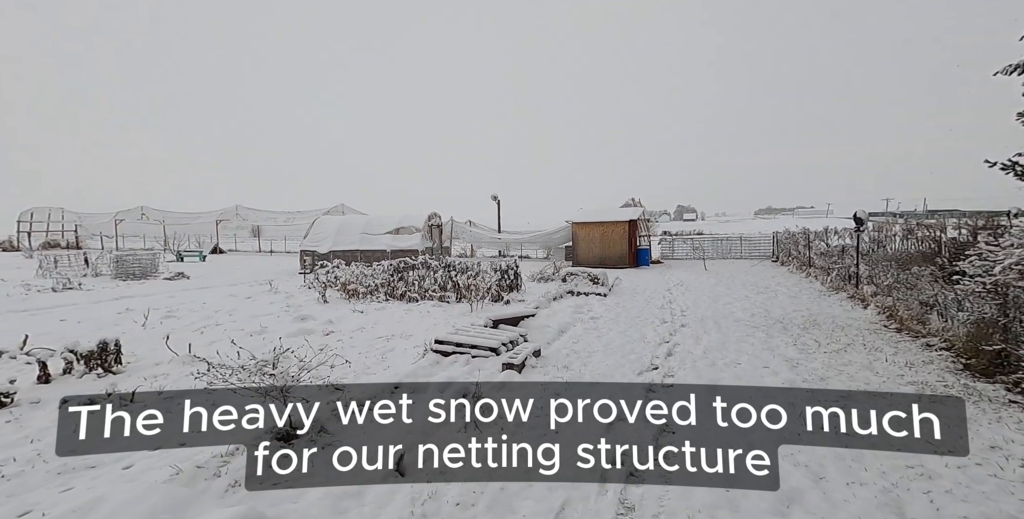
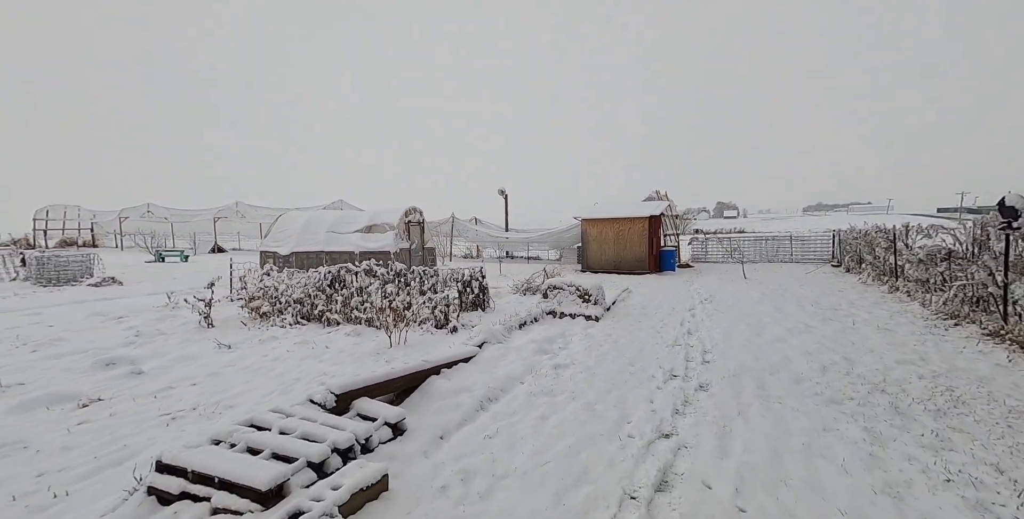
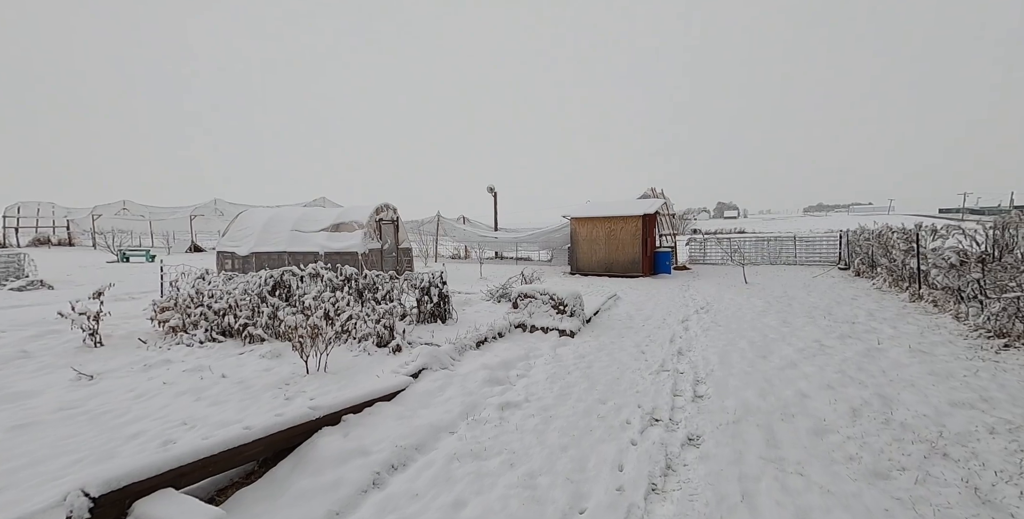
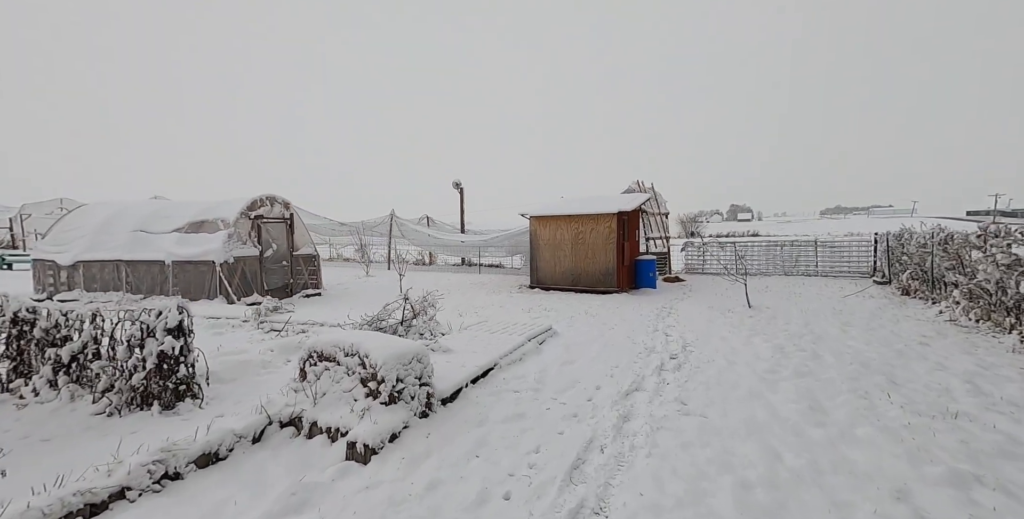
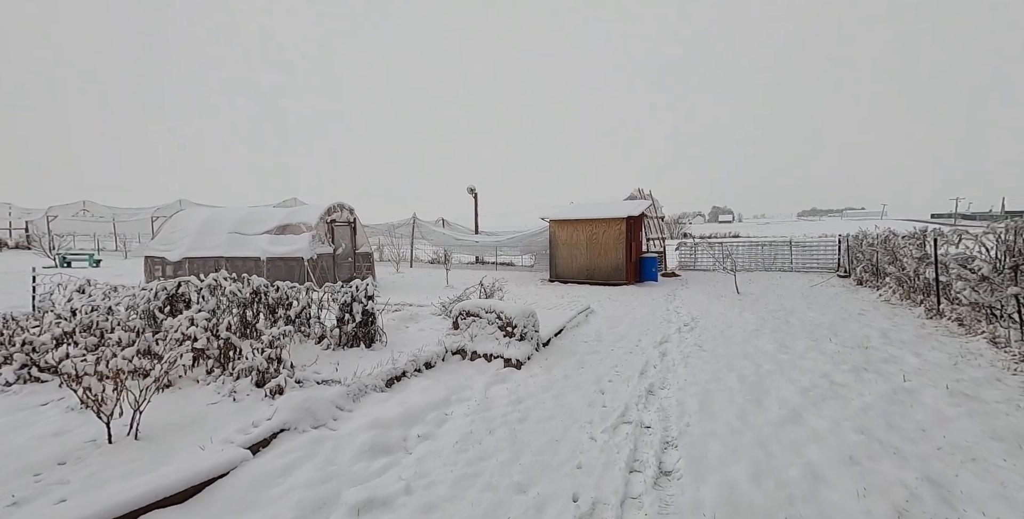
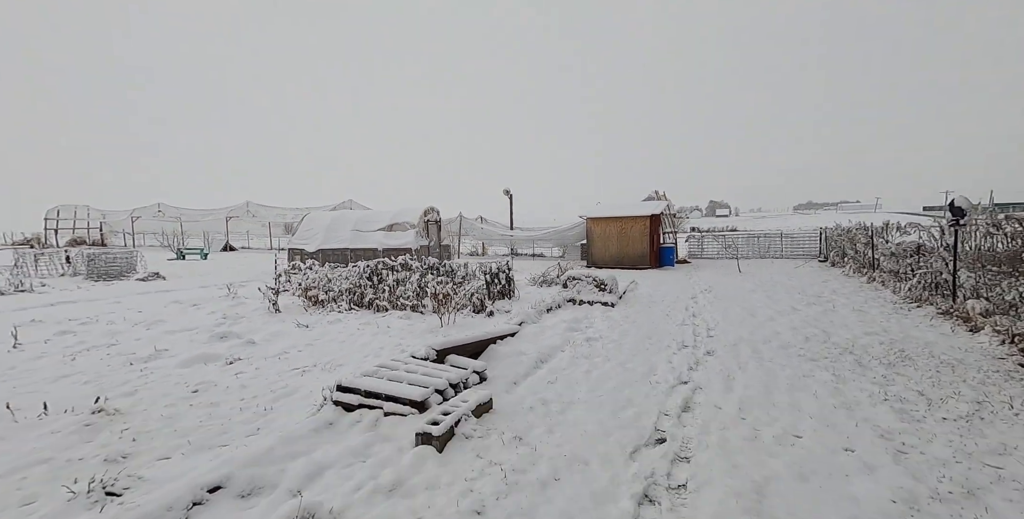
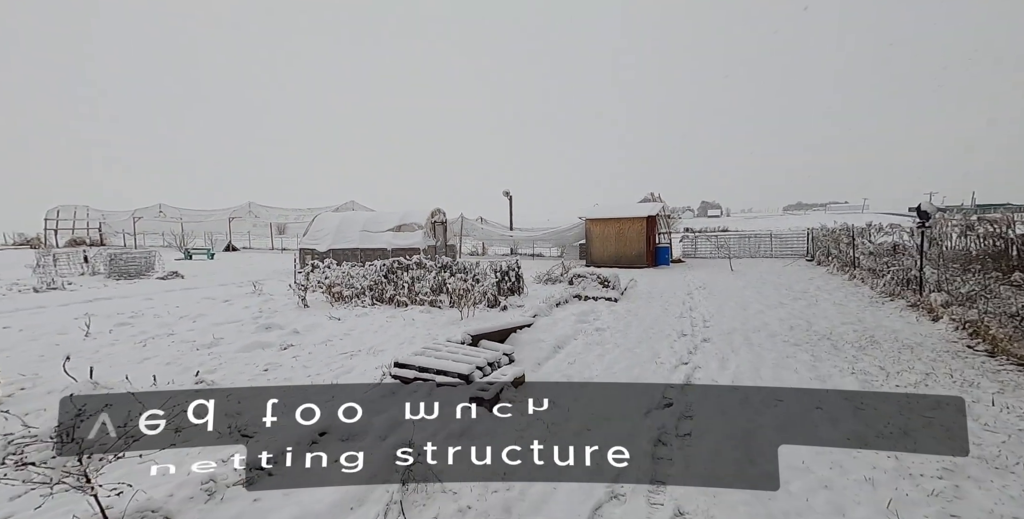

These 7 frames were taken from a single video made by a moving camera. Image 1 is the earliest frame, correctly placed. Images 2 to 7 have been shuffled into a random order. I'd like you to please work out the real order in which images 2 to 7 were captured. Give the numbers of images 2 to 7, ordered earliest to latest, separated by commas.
7, 6, 2, 3, 5, 4
